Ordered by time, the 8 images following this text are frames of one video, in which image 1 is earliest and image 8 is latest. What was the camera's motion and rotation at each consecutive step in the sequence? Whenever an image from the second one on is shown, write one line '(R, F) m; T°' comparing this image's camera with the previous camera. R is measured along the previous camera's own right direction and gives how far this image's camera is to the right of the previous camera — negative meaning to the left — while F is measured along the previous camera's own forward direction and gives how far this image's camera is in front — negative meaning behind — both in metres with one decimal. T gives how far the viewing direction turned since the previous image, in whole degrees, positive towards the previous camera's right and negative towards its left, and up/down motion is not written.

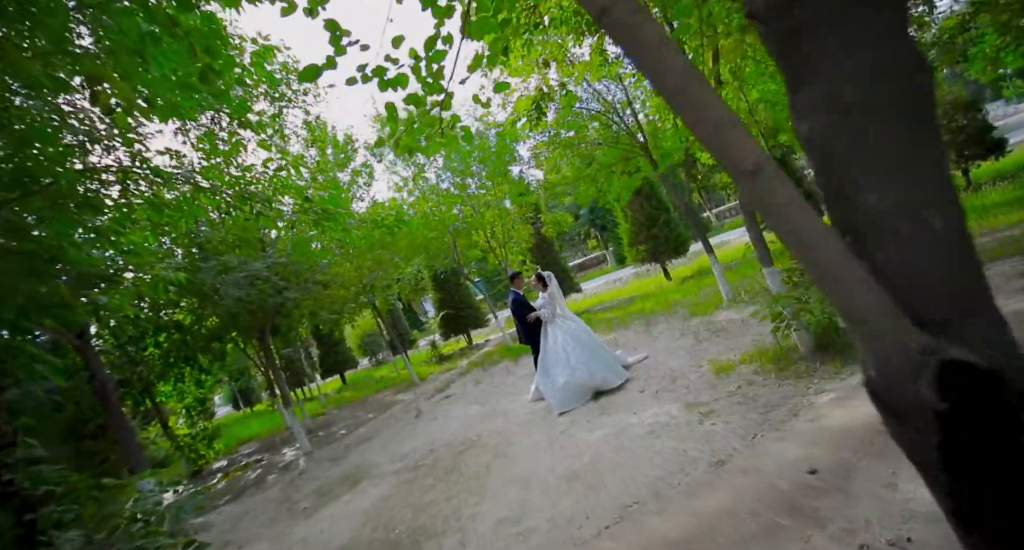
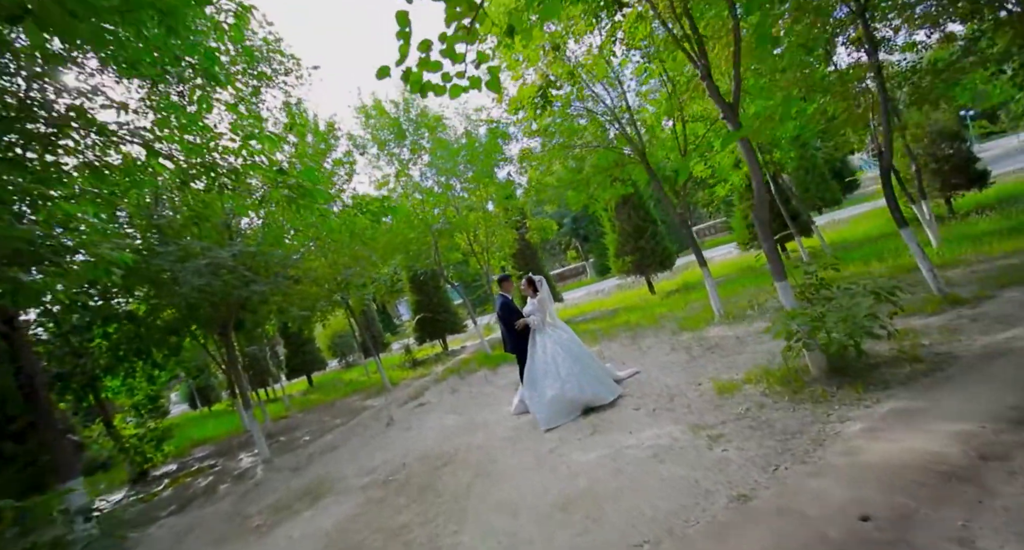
(-0.2, +0.5) m; +3°
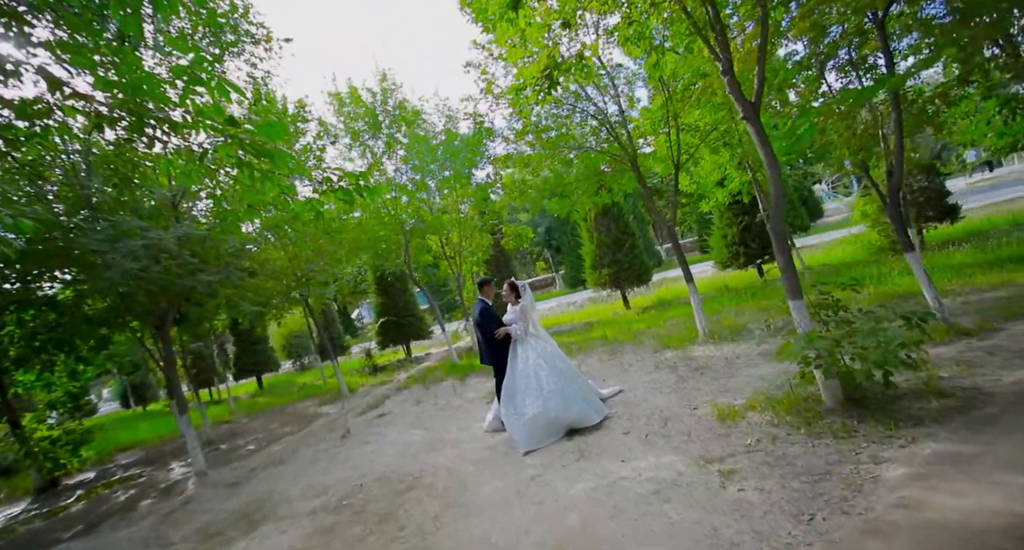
(-0.2, +0.6) m; +4°
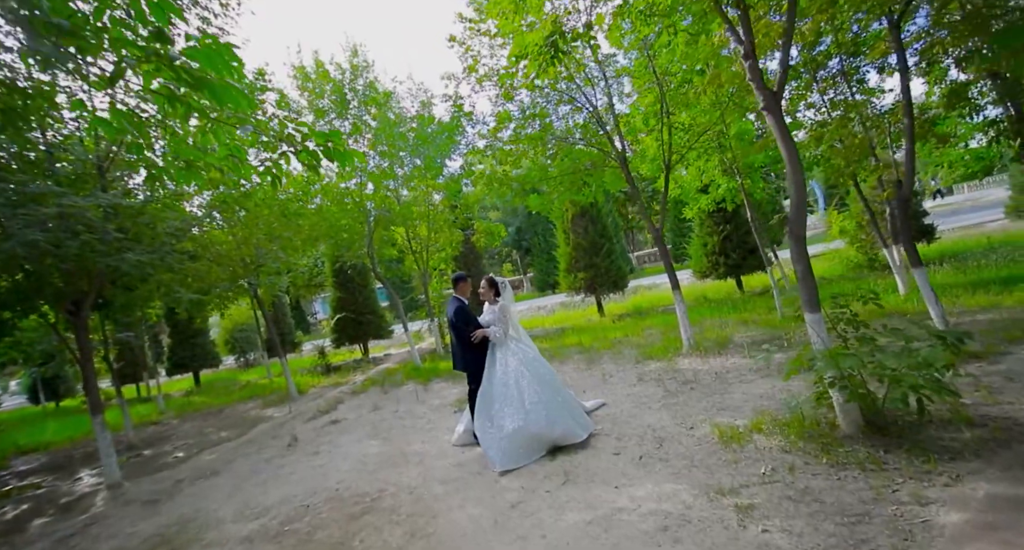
(-0.2, +0.6) m; +5°
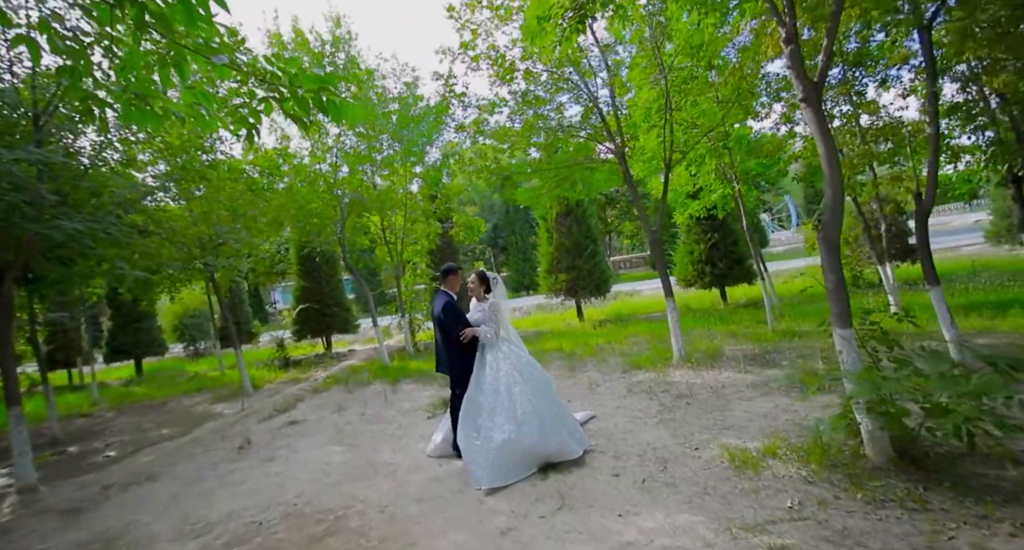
(-0.3, +0.5) m; +4°
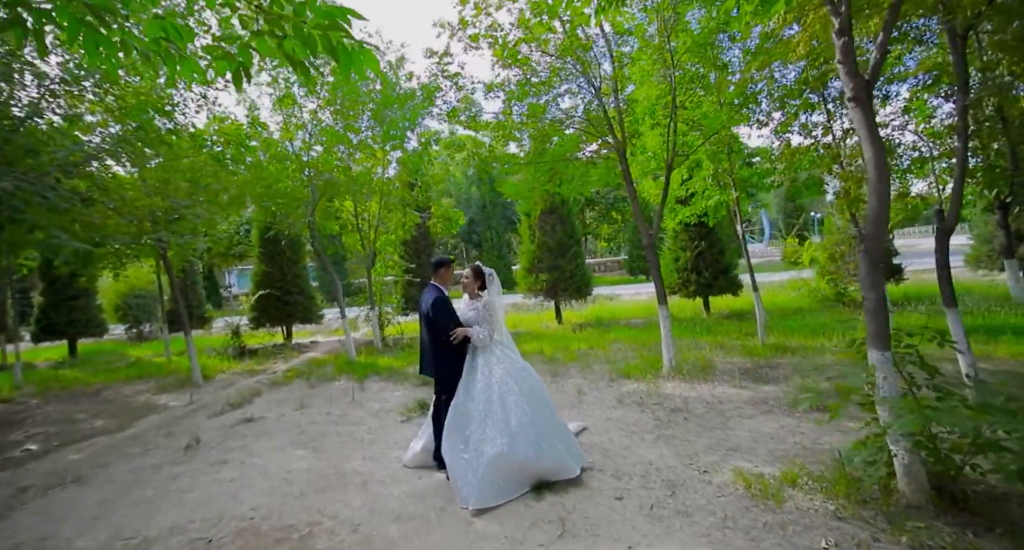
(-0.3, +0.5) m; +4°
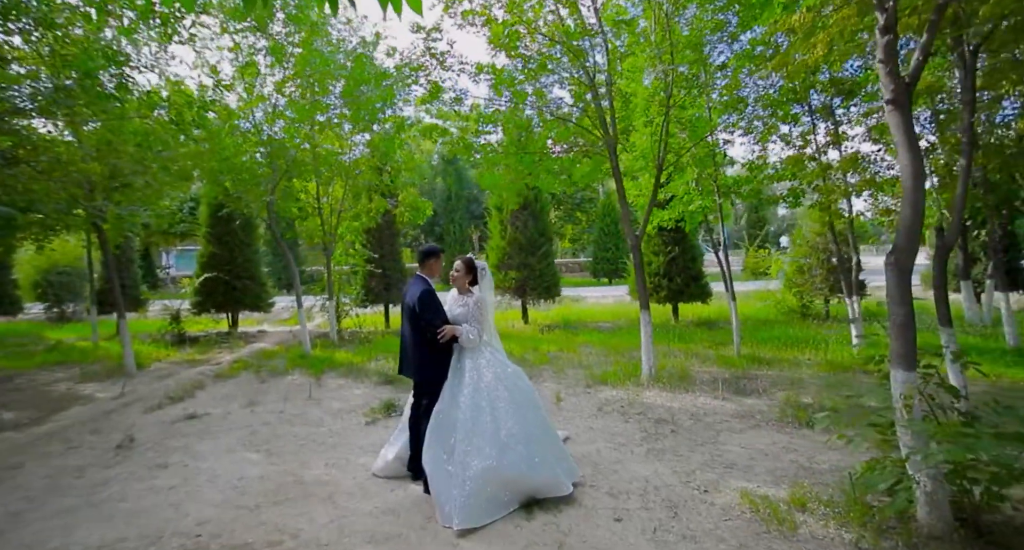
(-0.3, +0.4) m; +5°
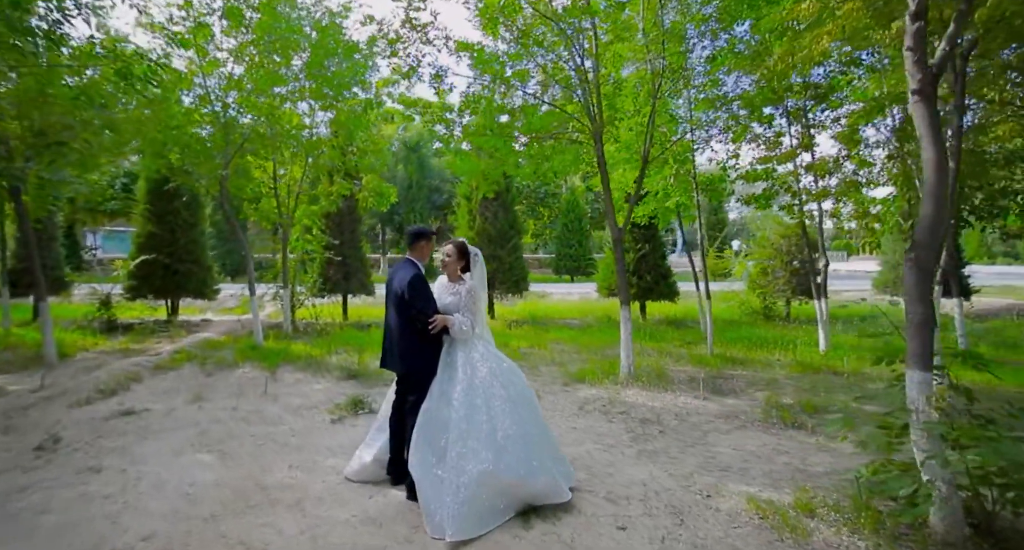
(-0.3, +0.3) m; +6°
